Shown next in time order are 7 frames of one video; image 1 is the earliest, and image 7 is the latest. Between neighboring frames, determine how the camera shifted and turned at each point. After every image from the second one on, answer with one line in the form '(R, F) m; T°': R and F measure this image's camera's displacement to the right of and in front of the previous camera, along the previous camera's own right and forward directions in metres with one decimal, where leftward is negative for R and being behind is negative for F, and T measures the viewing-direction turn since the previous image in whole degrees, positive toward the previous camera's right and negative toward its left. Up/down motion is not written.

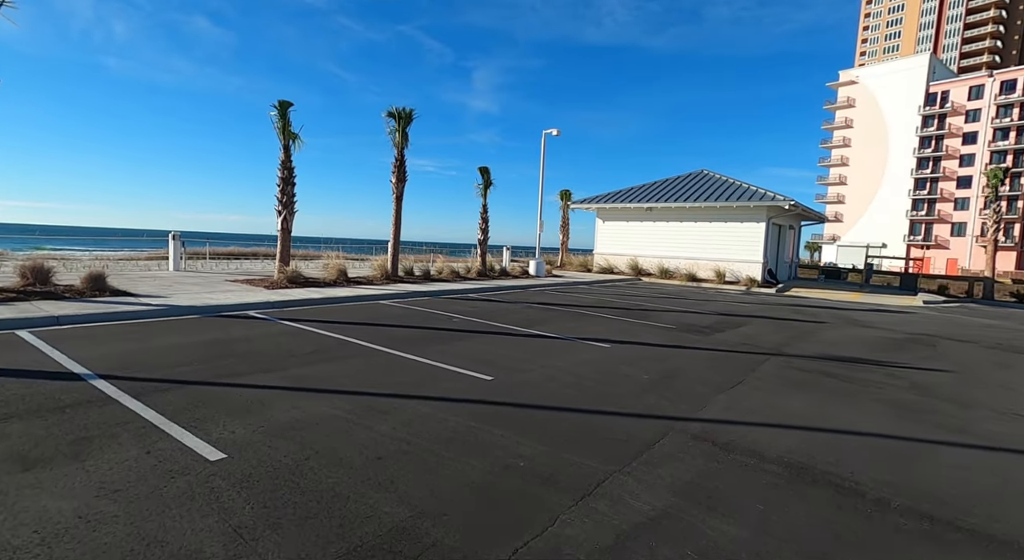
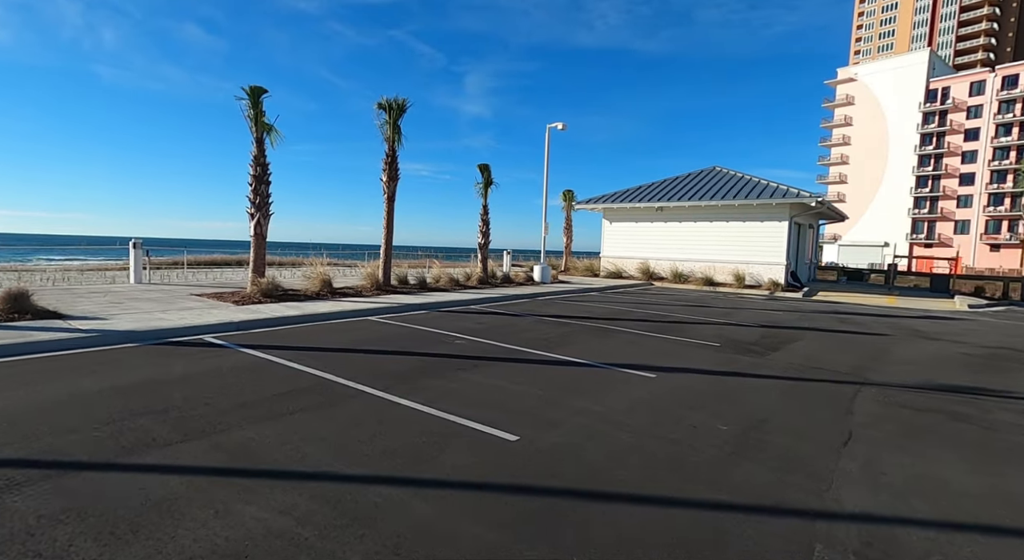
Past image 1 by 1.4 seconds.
(-0.3, +1.8) m; +1°
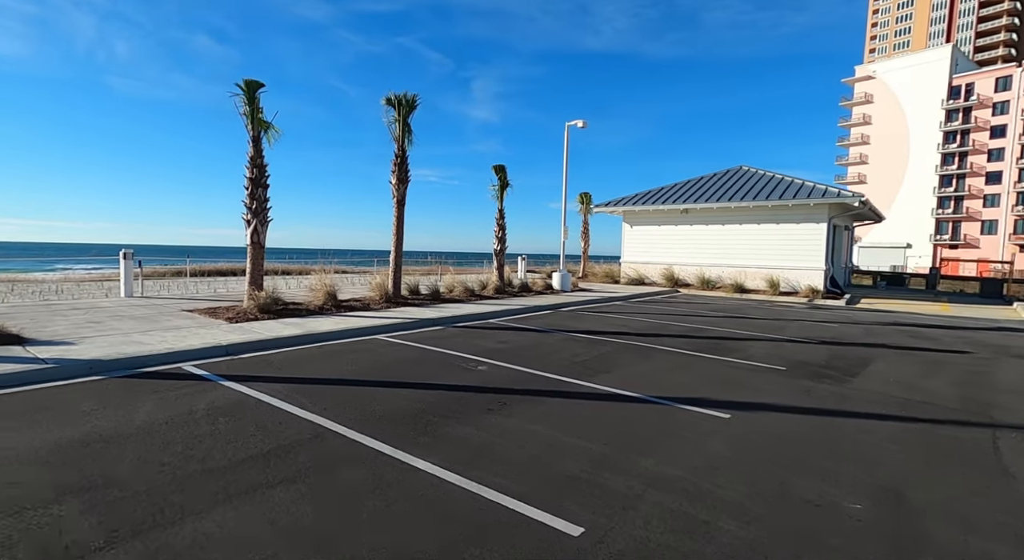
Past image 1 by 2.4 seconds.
(-0.3, +1.3) m; -1°
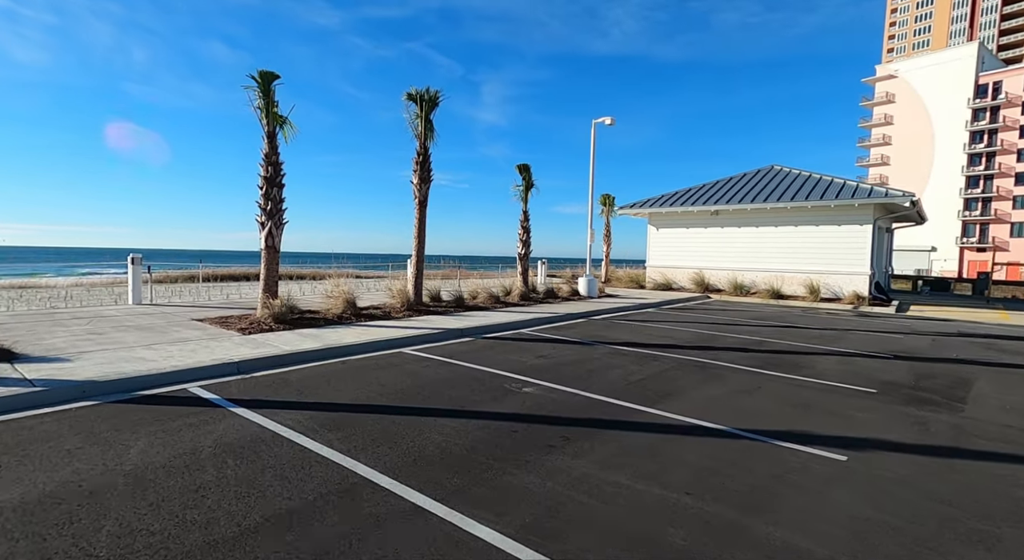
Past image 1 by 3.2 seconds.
(-0.5, +0.9) m; -1°
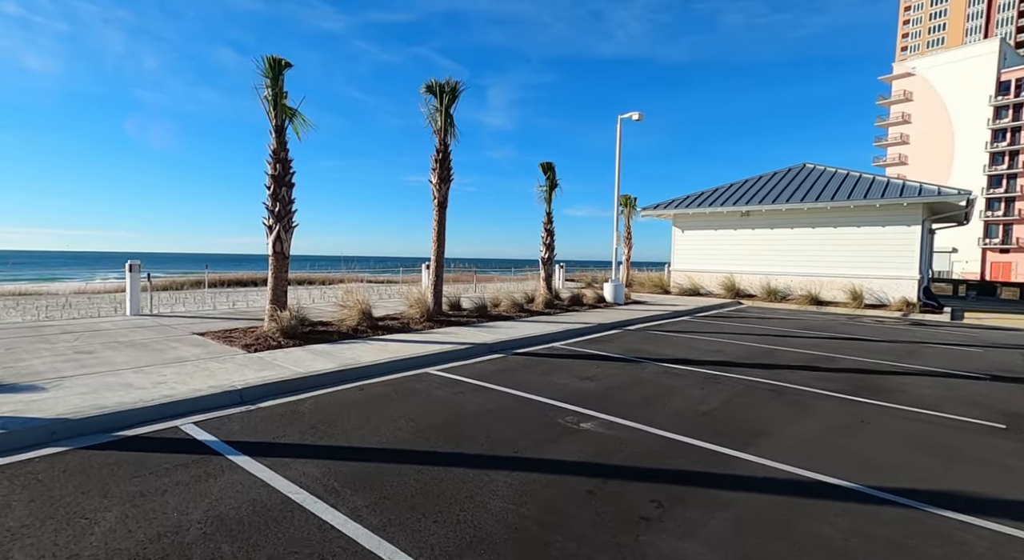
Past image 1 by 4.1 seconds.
(-0.5, +1.1) m; -1°
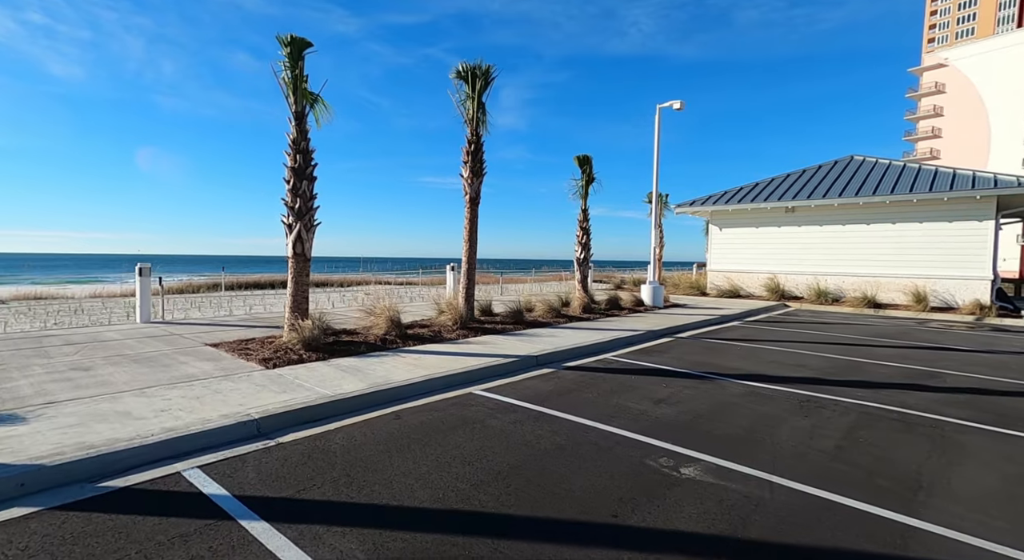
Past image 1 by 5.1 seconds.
(-0.5, +1.1) m; -2°
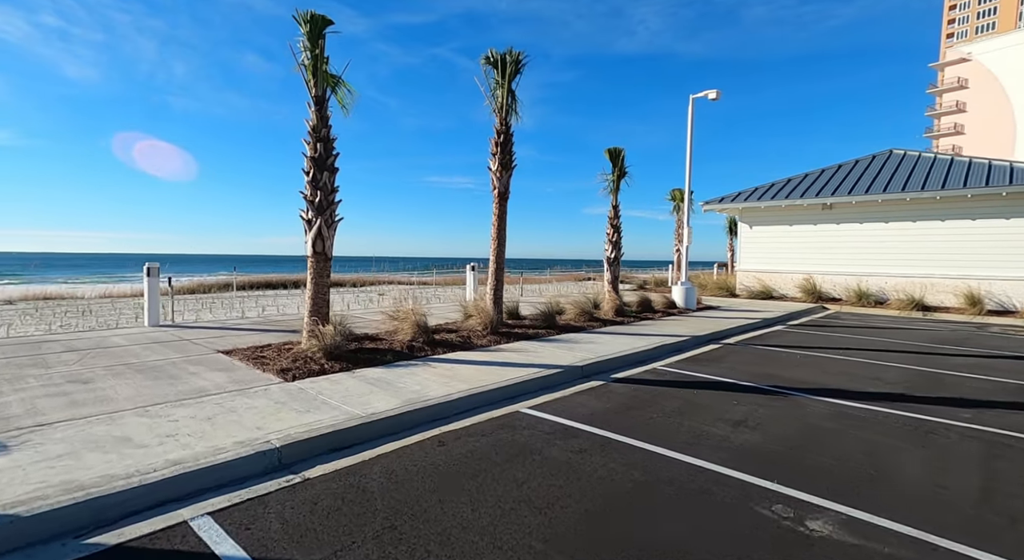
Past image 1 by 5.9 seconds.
(-0.5, +0.8) m; -1°
